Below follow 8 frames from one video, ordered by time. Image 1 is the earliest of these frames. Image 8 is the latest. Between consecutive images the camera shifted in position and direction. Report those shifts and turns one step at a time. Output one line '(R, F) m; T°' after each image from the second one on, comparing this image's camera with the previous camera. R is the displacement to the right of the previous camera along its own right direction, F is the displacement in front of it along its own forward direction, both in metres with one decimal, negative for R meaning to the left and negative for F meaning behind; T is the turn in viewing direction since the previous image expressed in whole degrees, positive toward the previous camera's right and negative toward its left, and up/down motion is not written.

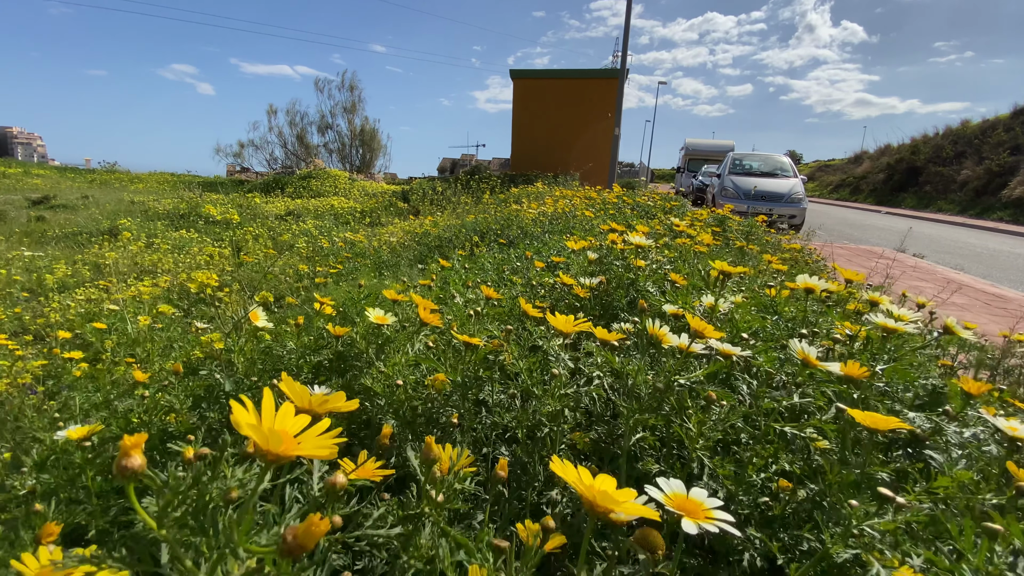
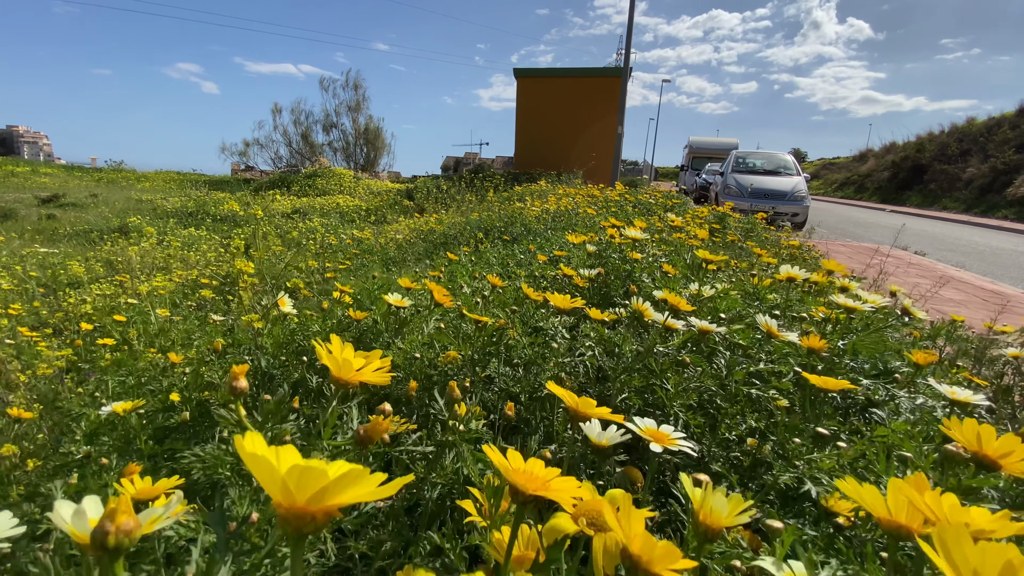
(0.0, -0.2) m; 0°
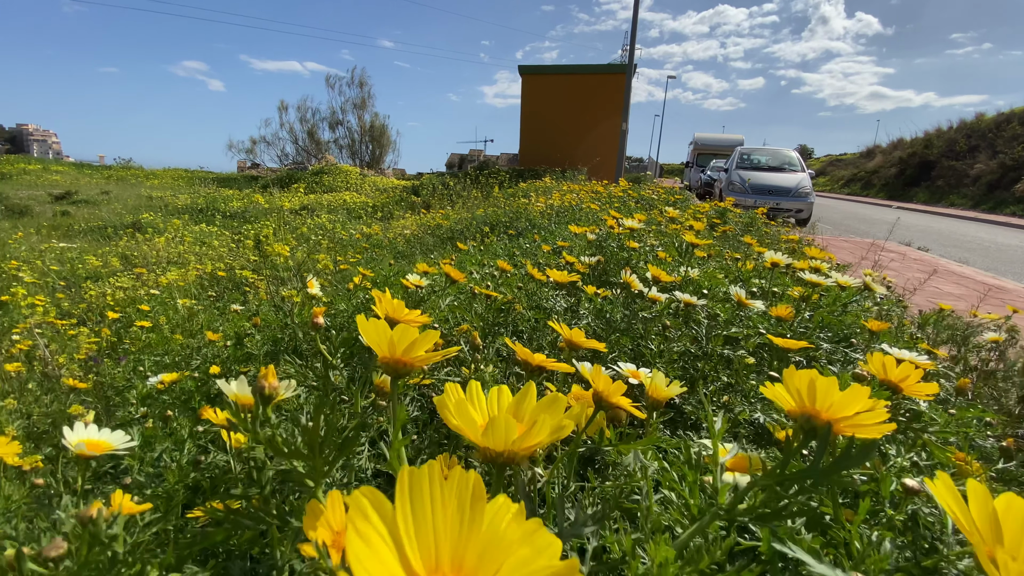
(0.0, -0.2) m; -1°
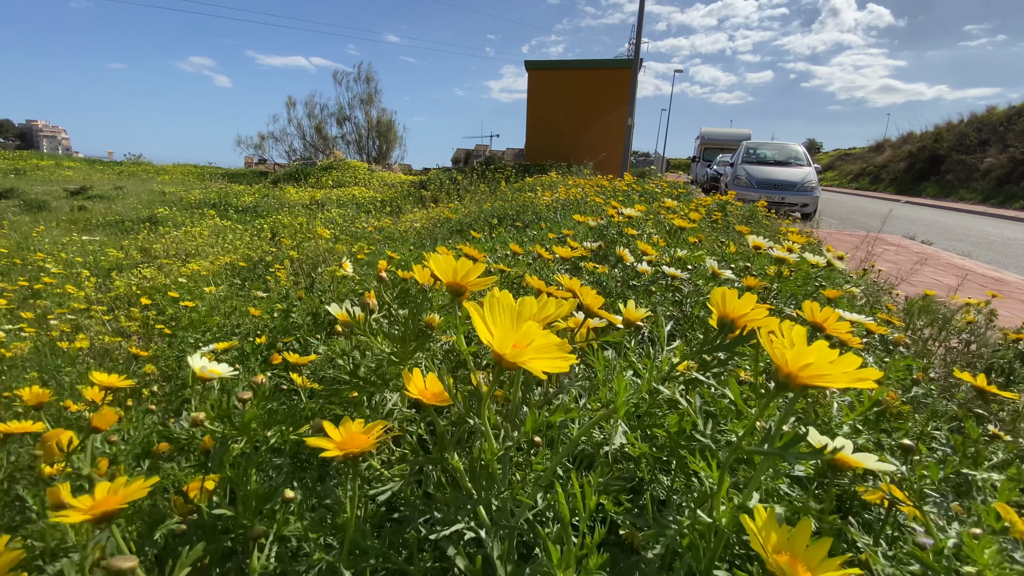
(0.0, -0.3) m; -1°
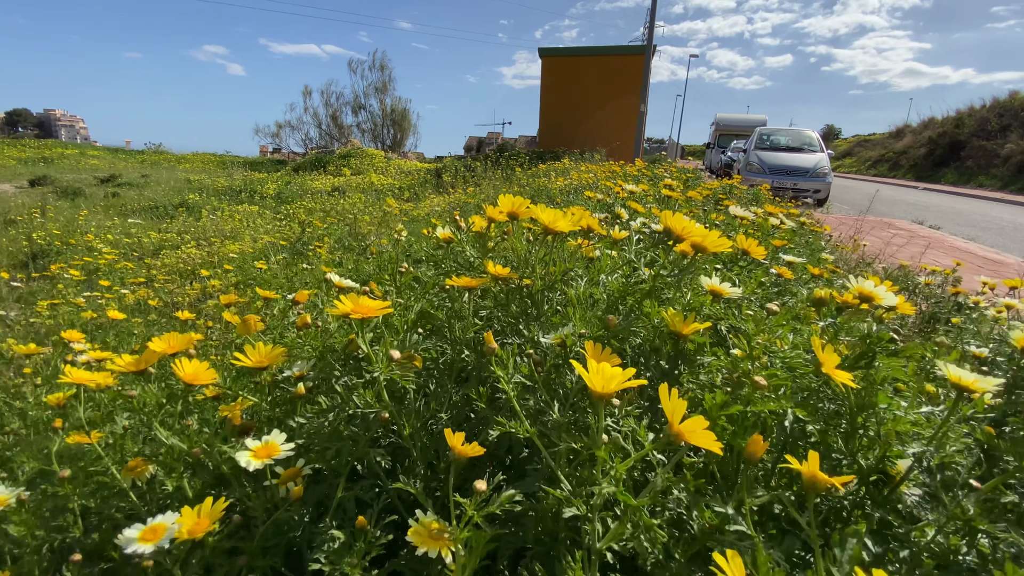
(-0.1, -0.6) m; -1°
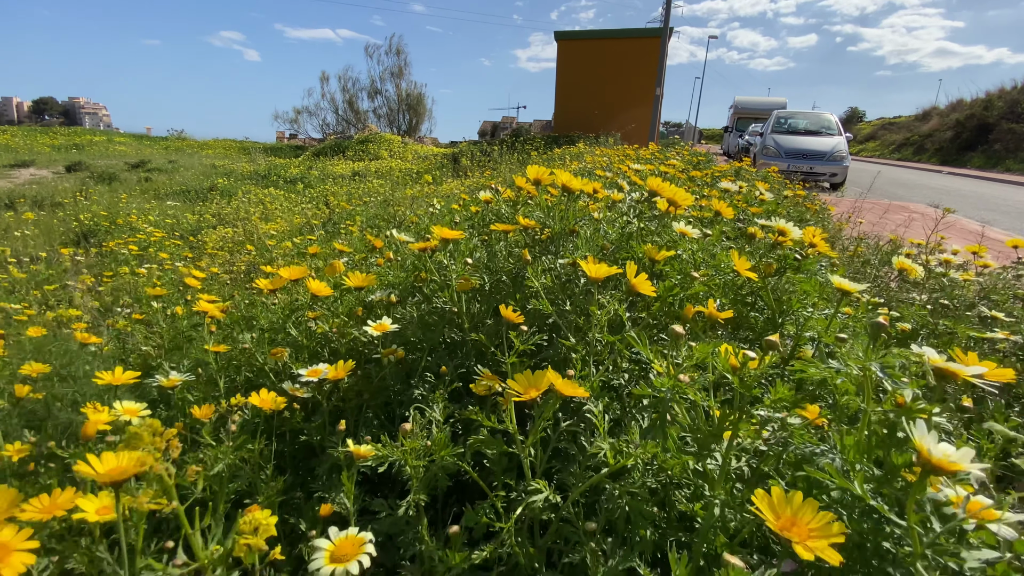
(0.0, -0.5) m; -2°
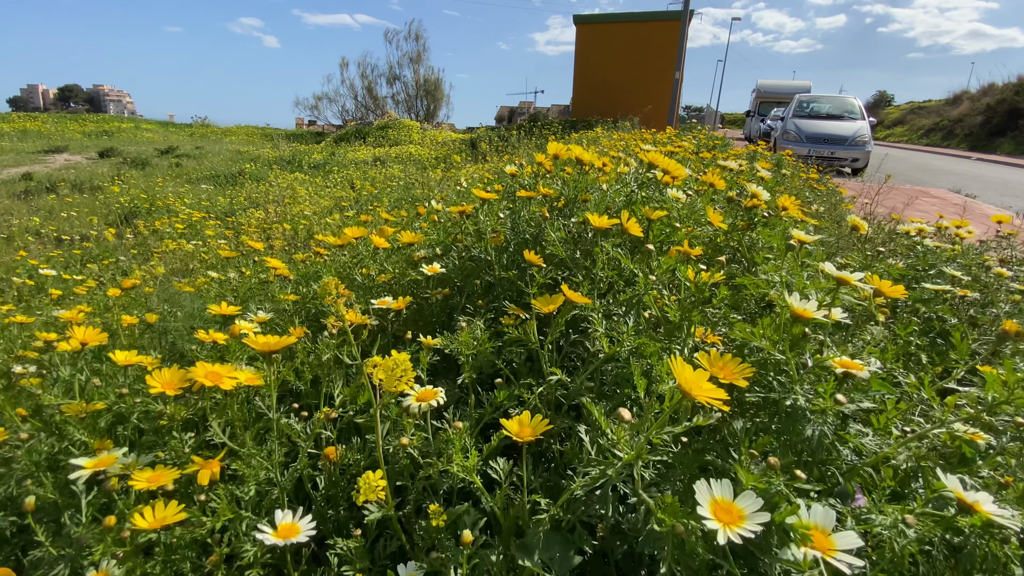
(0.0, -0.4) m; -2°
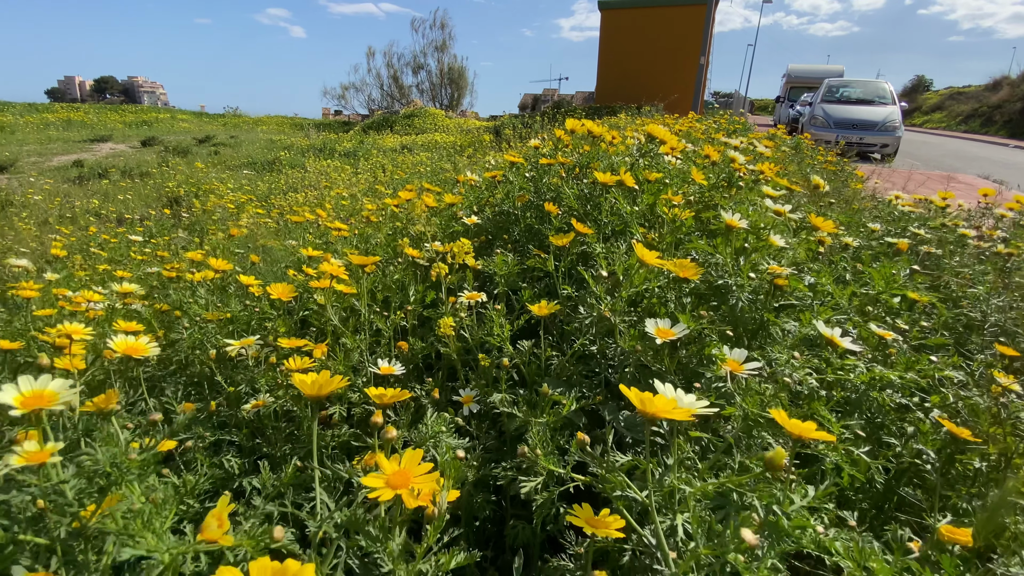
(0.0, -0.5) m; -3°
